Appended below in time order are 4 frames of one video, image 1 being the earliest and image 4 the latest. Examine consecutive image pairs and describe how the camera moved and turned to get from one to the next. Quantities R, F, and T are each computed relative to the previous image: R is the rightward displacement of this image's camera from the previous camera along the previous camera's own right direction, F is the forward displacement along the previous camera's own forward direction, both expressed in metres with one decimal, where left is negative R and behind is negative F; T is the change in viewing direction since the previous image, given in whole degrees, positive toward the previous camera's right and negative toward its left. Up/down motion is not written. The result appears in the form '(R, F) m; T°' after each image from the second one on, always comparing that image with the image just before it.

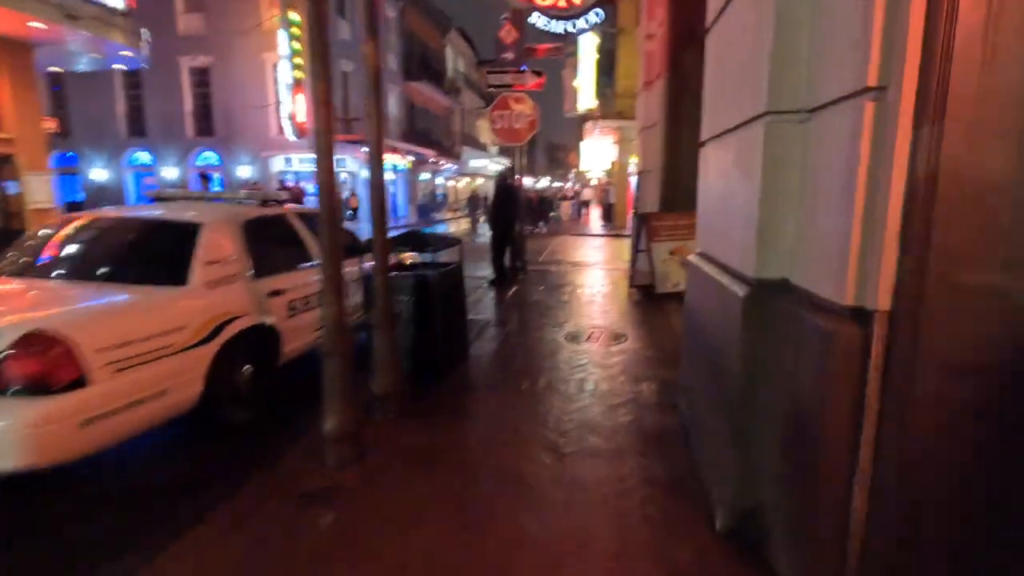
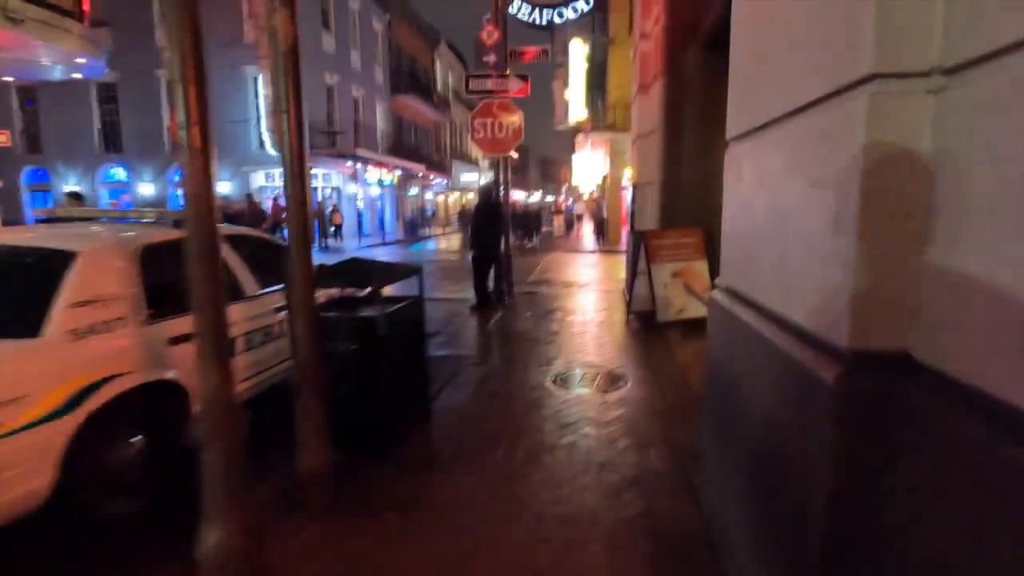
(+0.2, +1.1) m; +1°
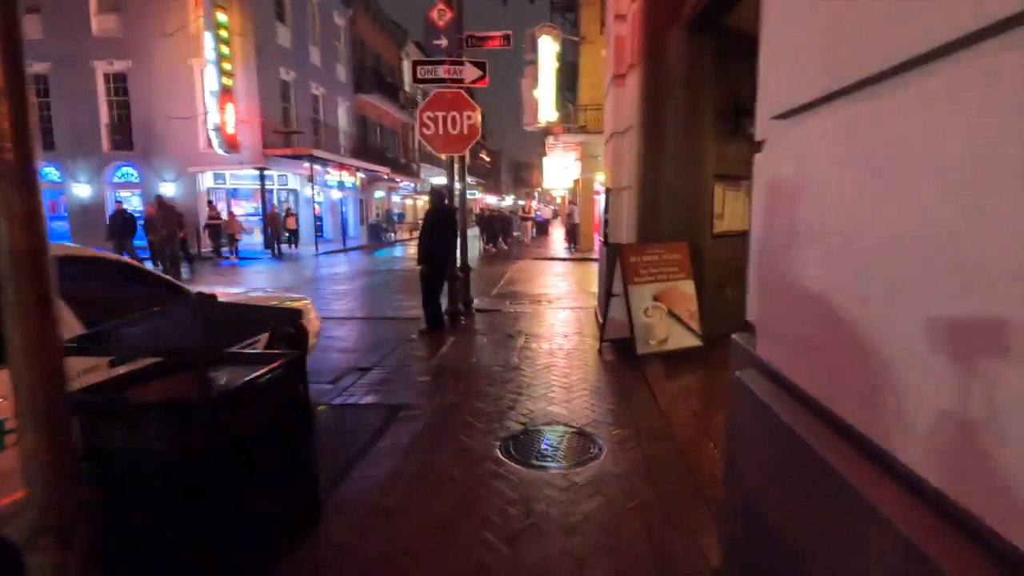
(+0.3, +1.4) m; +3°
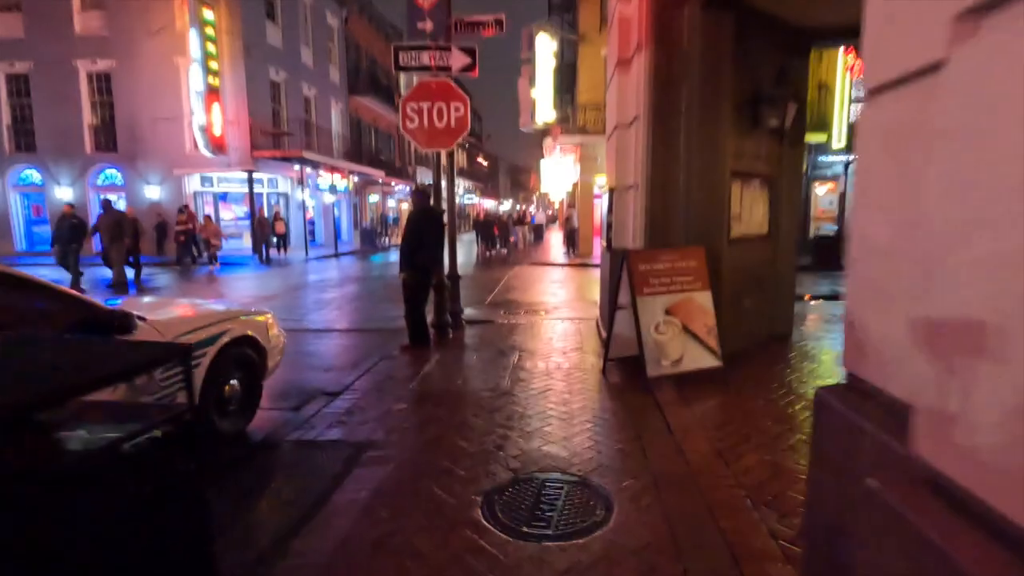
(+0.1, +0.9) m; 0°
